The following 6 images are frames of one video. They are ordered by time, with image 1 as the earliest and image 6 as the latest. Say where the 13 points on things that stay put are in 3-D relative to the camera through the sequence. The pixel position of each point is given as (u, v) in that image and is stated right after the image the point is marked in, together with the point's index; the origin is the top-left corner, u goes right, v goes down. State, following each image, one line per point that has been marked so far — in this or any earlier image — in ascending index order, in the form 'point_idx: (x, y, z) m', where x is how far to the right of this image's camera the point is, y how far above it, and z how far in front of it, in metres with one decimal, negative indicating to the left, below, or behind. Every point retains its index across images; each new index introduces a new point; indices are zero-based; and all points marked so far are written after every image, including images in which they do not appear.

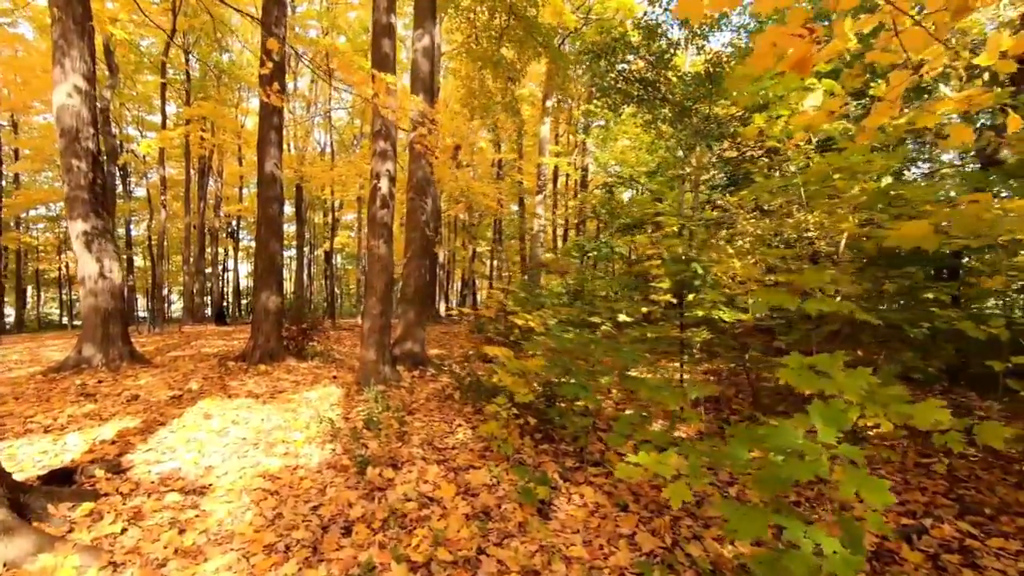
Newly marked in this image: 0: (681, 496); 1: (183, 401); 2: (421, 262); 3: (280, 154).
0: (+0.8, -0.9, +2.3) m
1: (-3.8, -1.3, +6.0) m
2: (-1.4, +0.4, +8.0) m
3: (-4.1, +2.4, +9.3) m
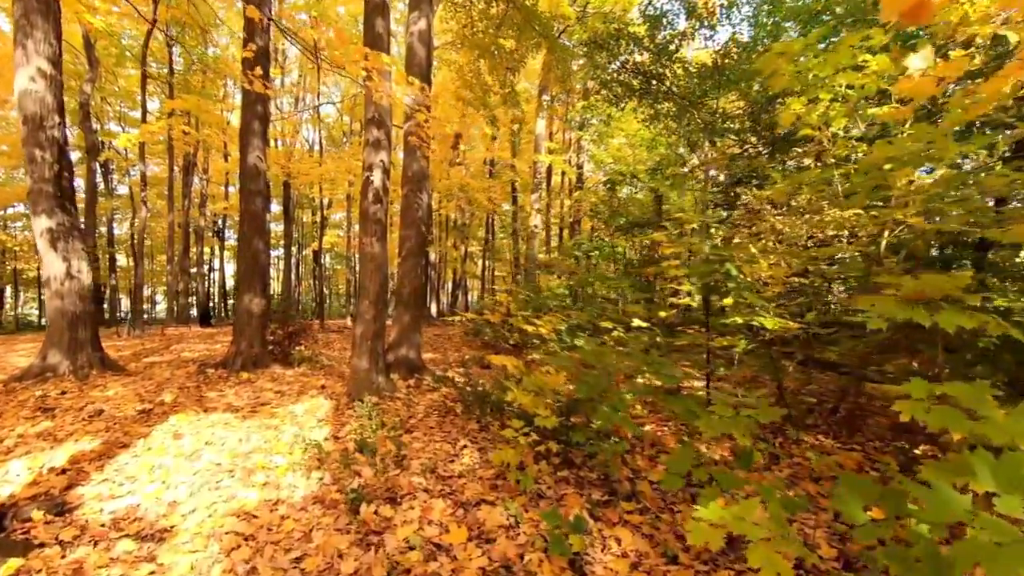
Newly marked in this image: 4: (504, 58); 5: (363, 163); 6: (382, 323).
0: (+0.9, -1.0, +1.8) m
1: (-3.7, -1.3, +5.4) m
2: (-1.3, +0.4, +7.5) m
3: (-4.1, +2.3, +8.7) m
4: (-0.2, +4.7, +10.7) m
5: (-1.8, +1.5, +6.2) m
6: (-1.5, -0.4, +6.2) m
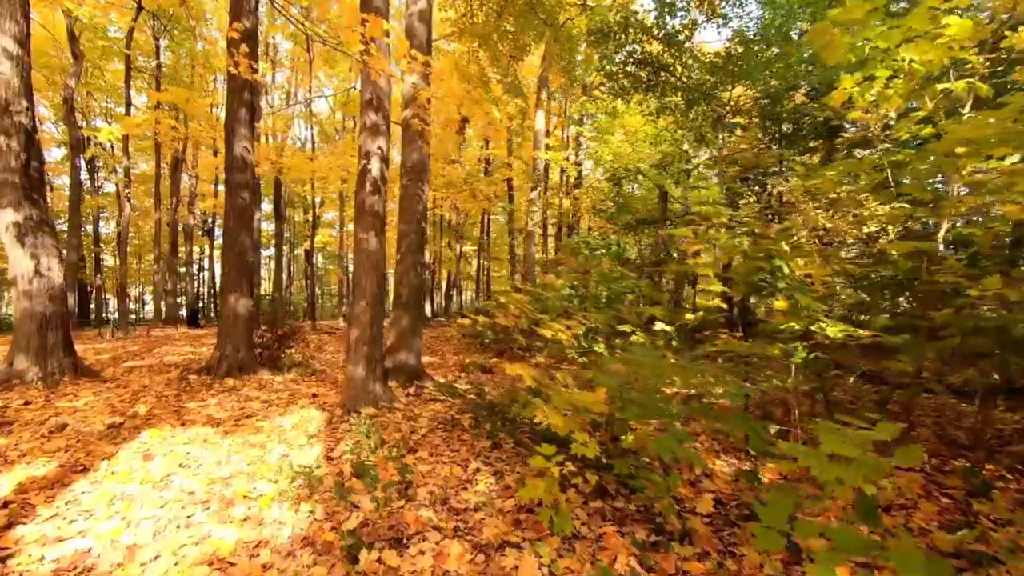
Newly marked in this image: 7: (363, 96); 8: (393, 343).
0: (+1.1, -1.0, +1.3) m
1: (-3.6, -1.3, +4.8) m
2: (-1.3, +0.4, +6.9) m
3: (-4.0, +2.3, +8.1) m
4: (-0.1, +4.7, +10.2) m
5: (-1.6, +1.5, +5.6) m
6: (-1.4, -0.4, +5.6) m
7: (-1.6, +2.0, +5.6) m
8: (-1.5, -0.7, +6.8) m
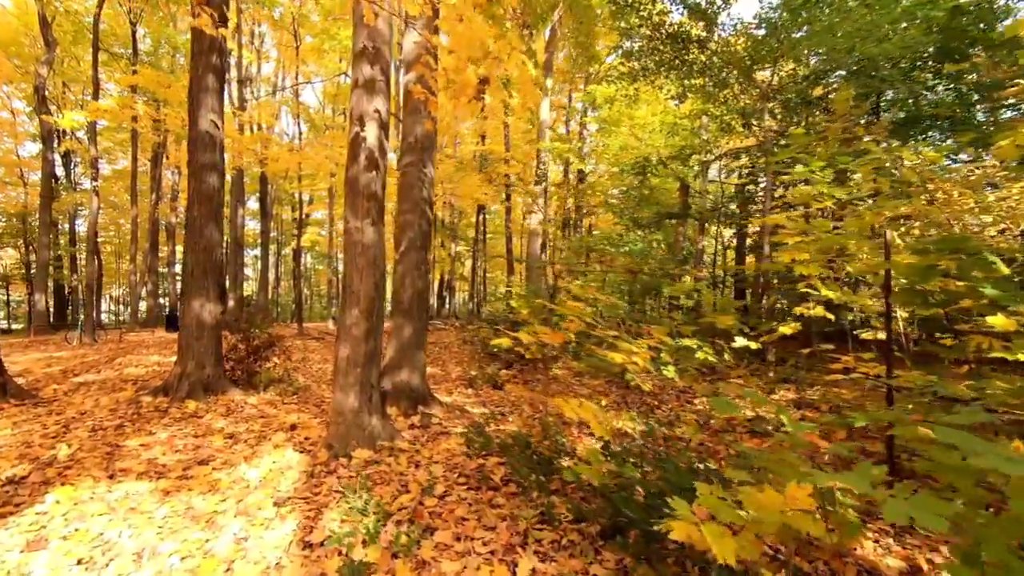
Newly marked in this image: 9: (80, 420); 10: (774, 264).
0: (+1.5, -1.0, 0.0) m
1: (-3.2, -1.3, +3.5) m
2: (-1.0, +0.3, +5.6) m
3: (-3.7, +2.3, +6.8) m
4: (+0.1, +4.6, +8.9) m
5: (-1.3, +1.4, +4.3) m
6: (-1.1, -0.5, +4.4) m
7: (-1.3, +2.0, +4.3) m
8: (-1.3, -0.7, +5.5) m
9: (-4.5, -1.4, +5.5) m
10: (+2.3, +0.2, +4.7) m
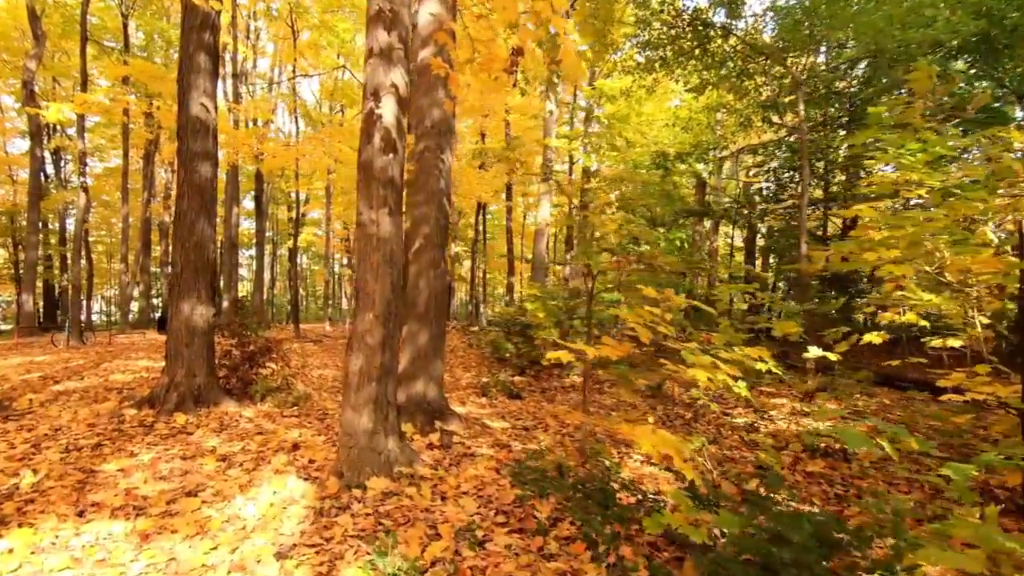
0: (+1.8, -1.0, -0.5) m
1: (-3.0, -1.3, +2.9) m
2: (-0.7, +0.3, +5.0) m
3: (-3.5, +2.3, +6.2) m
4: (+0.4, +4.6, +8.3) m
5: (-1.1, +1.4, +3.8) m
6: (-0.8, -0.5, +3.8) m
7: (-1.0, +2.0, +3.8) m
8: (-1.0, -0.7, +4.9) m
9: (-4.2, -1.4, +4.9) m
10: (+2.6, +0.2, +4.1) m
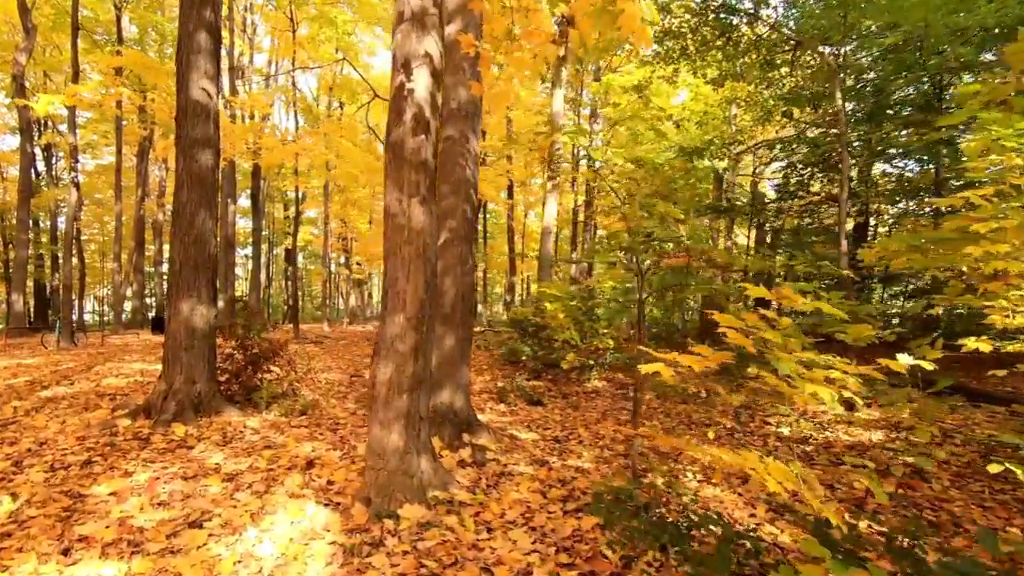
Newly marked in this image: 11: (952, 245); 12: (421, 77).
0: (+2.1, -1.0, -1.0) m
1: (-2.6, -1.3, +2.4) m
2: (-0.4, +0.3, +4.6) m
3: (-3.2, +2.3, +5.7) m
4: (+0.6, +4.6, +7.9) m
5: (-0.7, +1.4, +3.3) m
6: (-0.5, -0.5, +3.3) m
7: (-0.7, +2.0, +3.3) m
8: (-0.7, -0.7, +4.5) m
9: (-3.9, -1.4, +4.4) m
10: (+2.9, +0.2, +3.7) m
11: (+2.9, +0.3, +3.5) m
12: (-0.6, +1.3, +3.2) m
